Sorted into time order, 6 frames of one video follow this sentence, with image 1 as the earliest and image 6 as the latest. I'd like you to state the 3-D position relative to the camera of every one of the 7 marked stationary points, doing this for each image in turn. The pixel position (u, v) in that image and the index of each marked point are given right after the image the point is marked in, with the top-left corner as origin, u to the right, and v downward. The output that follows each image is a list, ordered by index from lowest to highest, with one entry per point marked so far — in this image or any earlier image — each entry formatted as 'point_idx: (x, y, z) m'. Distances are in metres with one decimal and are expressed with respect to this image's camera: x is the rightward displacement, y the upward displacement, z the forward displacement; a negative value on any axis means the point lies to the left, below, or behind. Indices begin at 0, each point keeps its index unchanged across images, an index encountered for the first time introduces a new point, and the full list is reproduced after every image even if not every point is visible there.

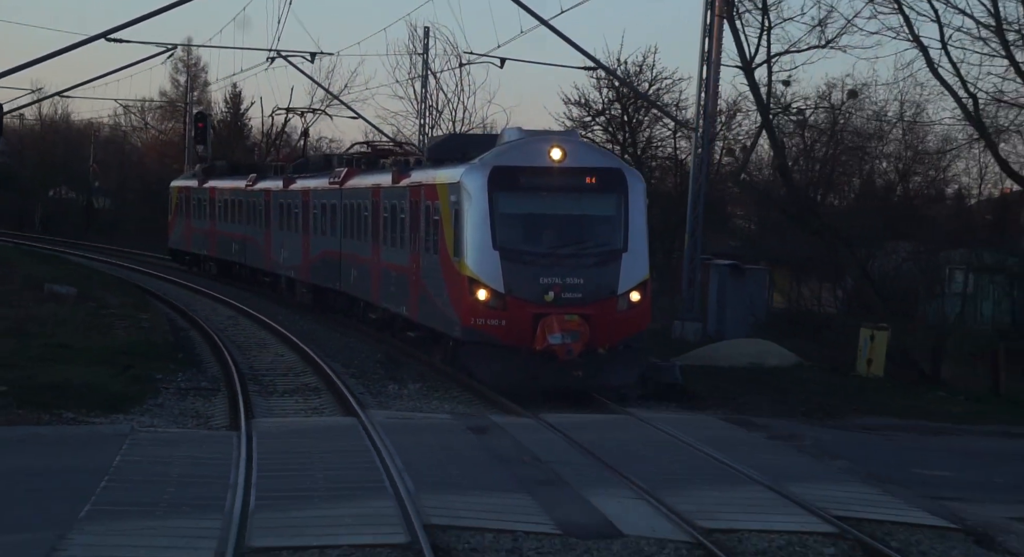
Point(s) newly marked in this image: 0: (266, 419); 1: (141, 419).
0: (-2.6, -1.5, +15.4) m
1: (-3.7, -1.4, +14.7) m
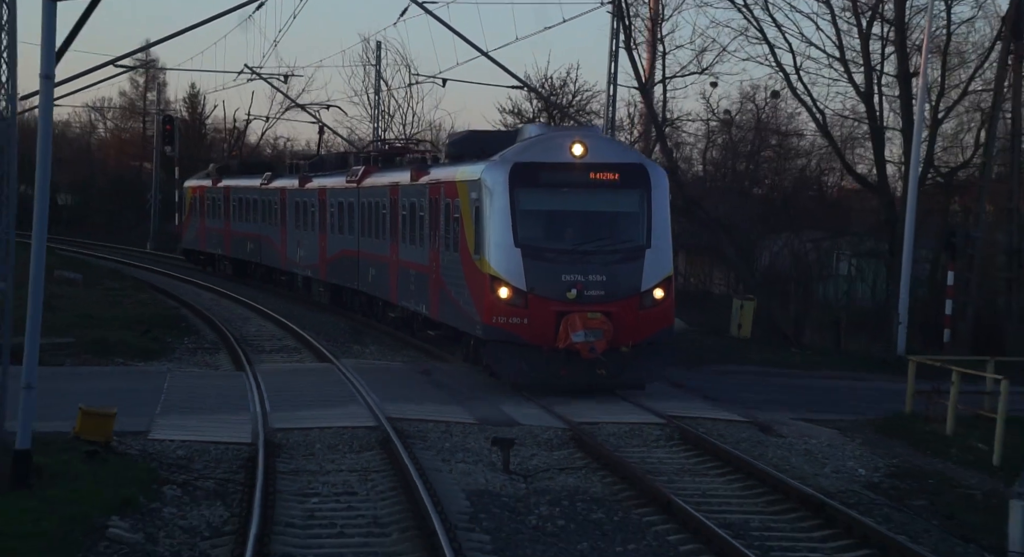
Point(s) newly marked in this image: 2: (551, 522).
0: (-3.5, -1.2, +20.3) m
1: (-4.6, -1.1, +19.7) m
2: (+0.3, -1.8, +11.0) m
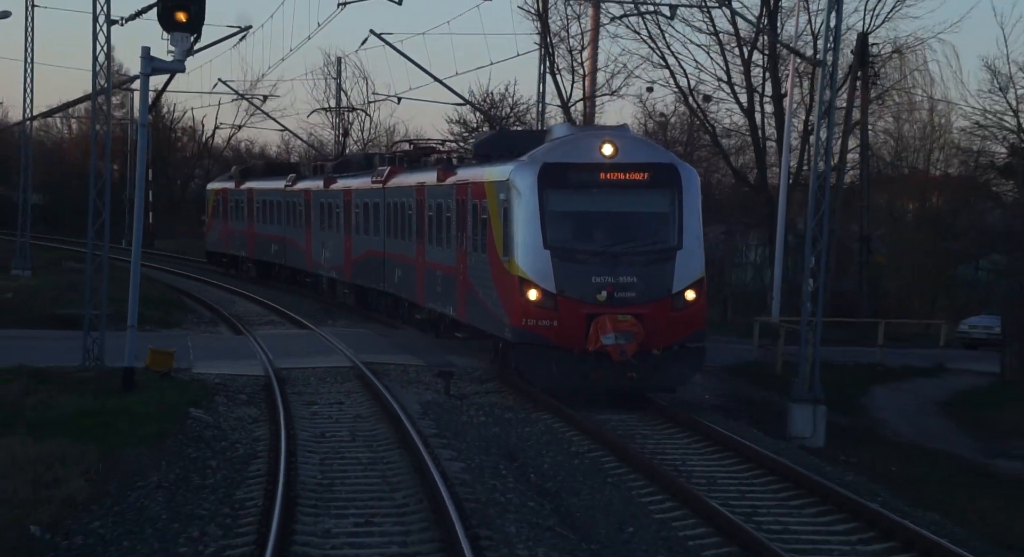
0: (-4.5, -0.9, +25.7) m
1: (-5.6, -0.9, +25.0) m
2: (-0.4, -1.6, +16.4) m
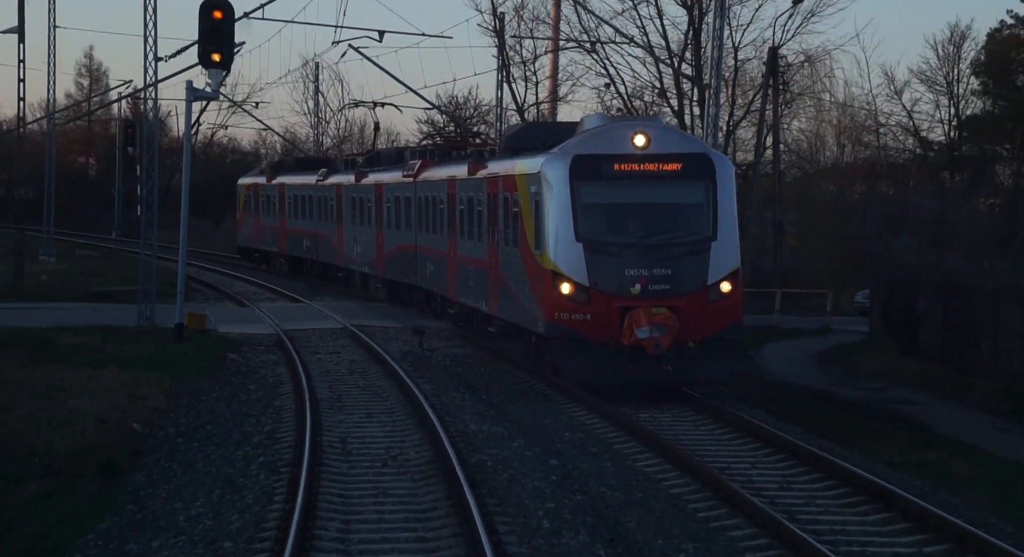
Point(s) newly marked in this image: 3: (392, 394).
0: (-5.3, -0.5, +30.6) m
1: (-6.3, -0.5, +29.8) m
2: (-1.0, -1.2, +21.4) m
3: (-1.4, -1.4, +17.1) m
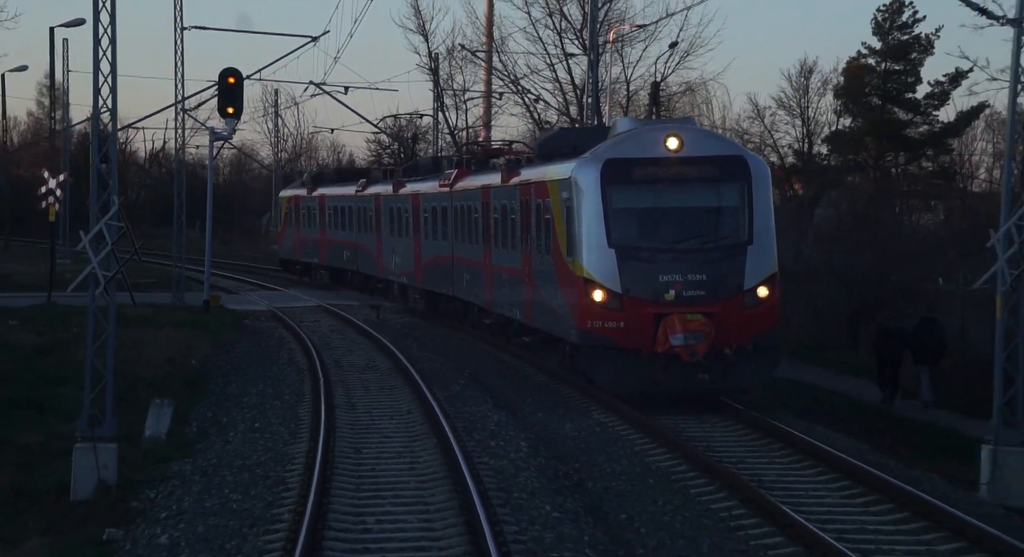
0: (-7.0, -0.4, +38.6) m
1: (-8.0, -0.4, +37.8) m
2: (-2.3, -1.0, +29.6) m
3: (-2.6, -1.1, +25.4) m
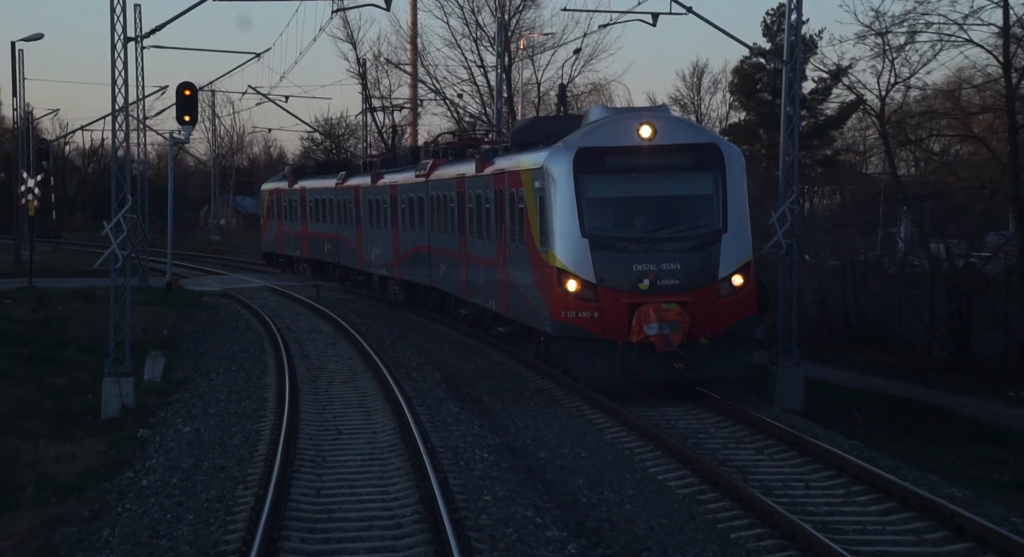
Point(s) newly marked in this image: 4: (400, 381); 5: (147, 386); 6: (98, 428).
0: (-9.3, 0.0, +43.1) m
1: (-10.3, 0.0, +42.2) m
2: (-4.2, -0.6, +34.3) m
3: (-4.2, -0.7, +30.0) m
4: (-1.4, -1.3, +18.3) m
5: (-4.9, -1.4, +19.7) m
6: (-4.9, -1.7, +17.2) m
